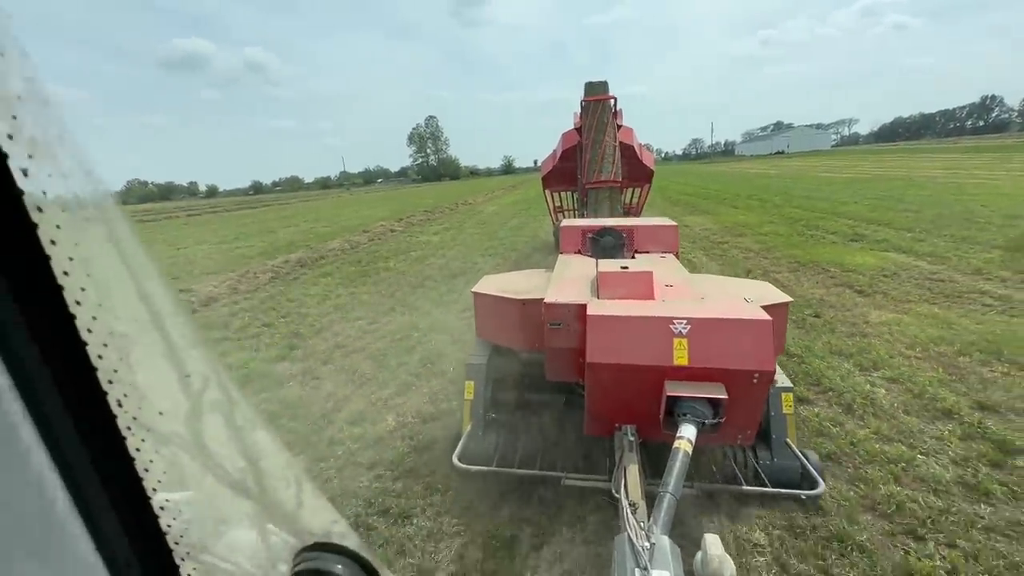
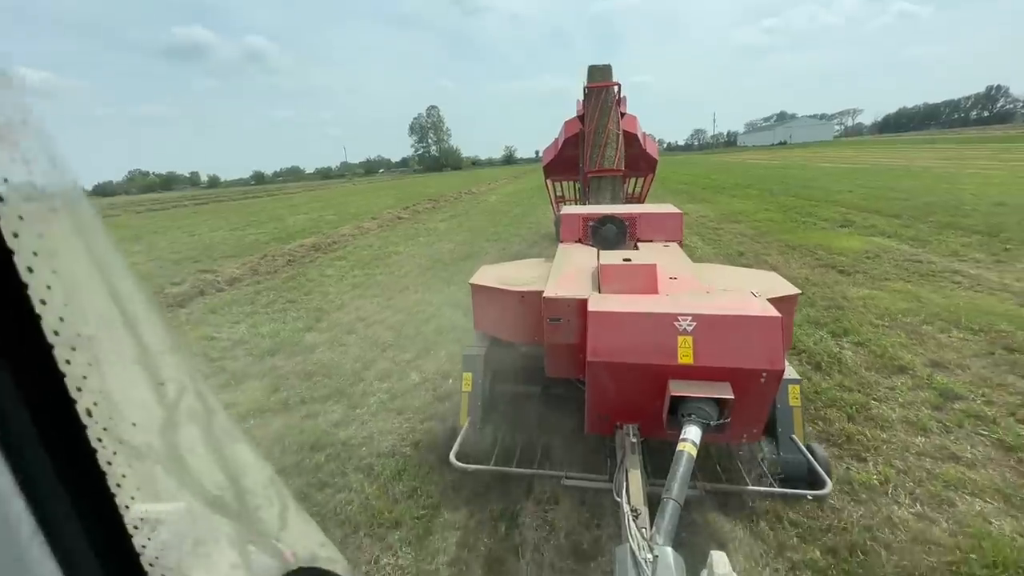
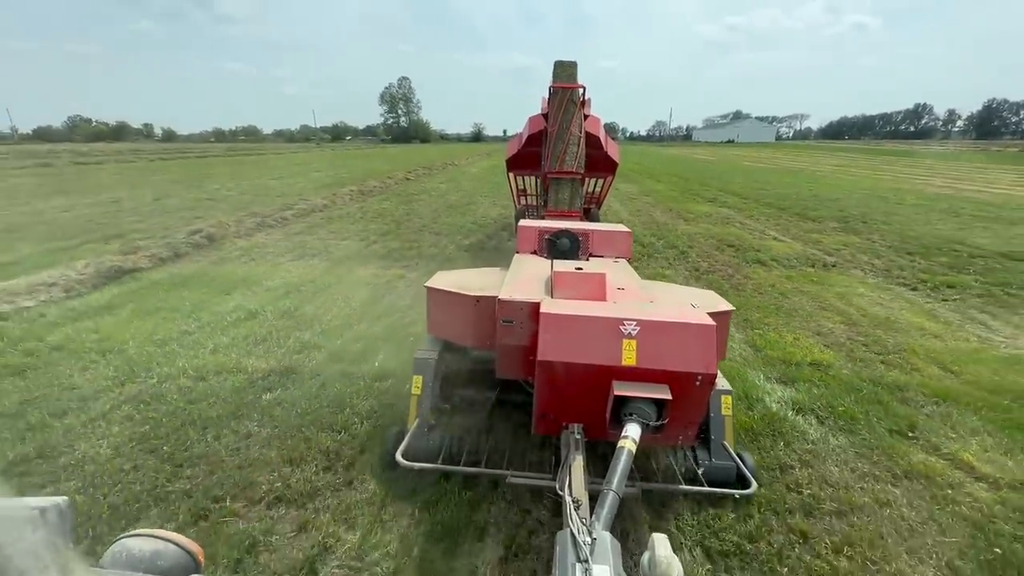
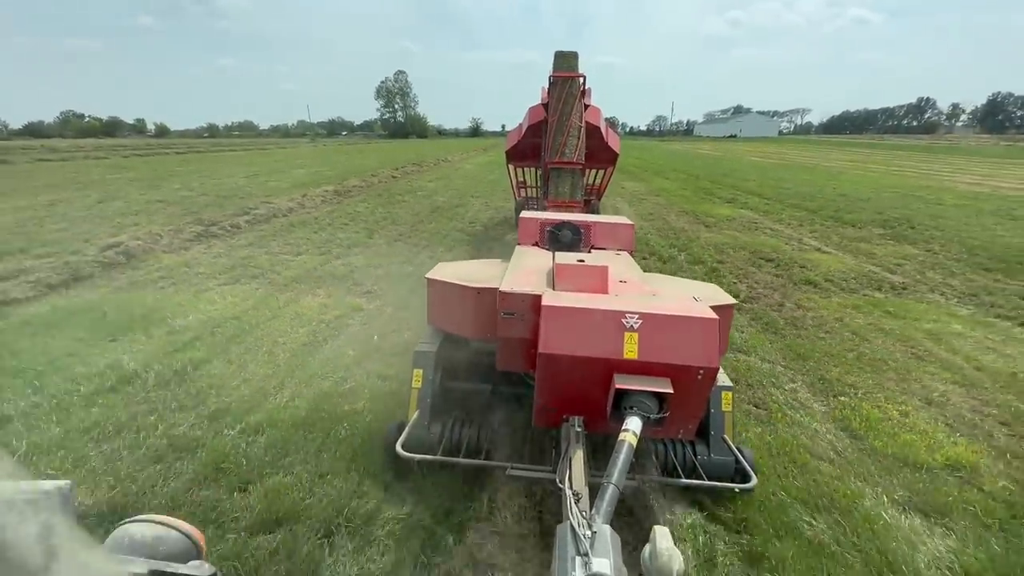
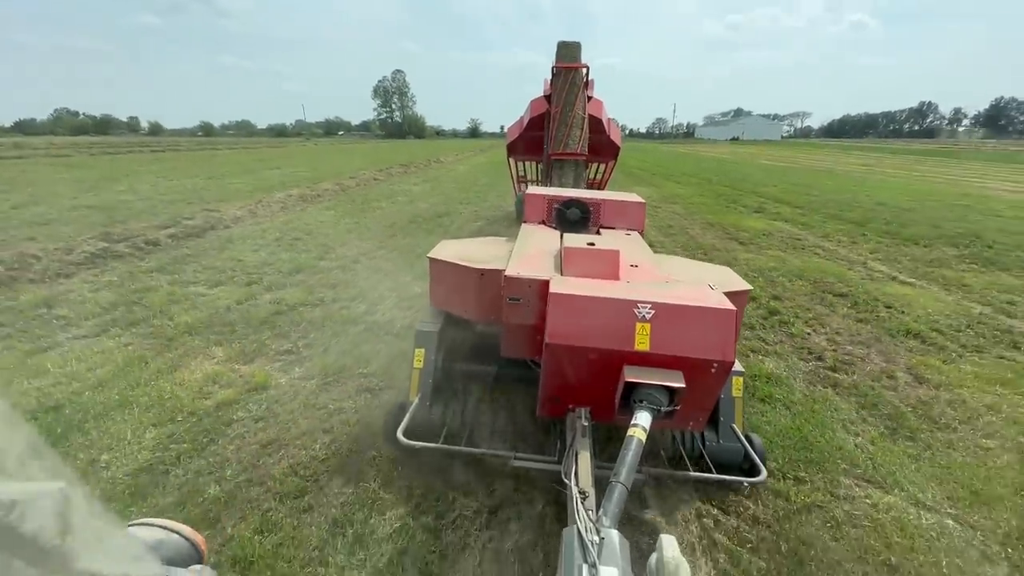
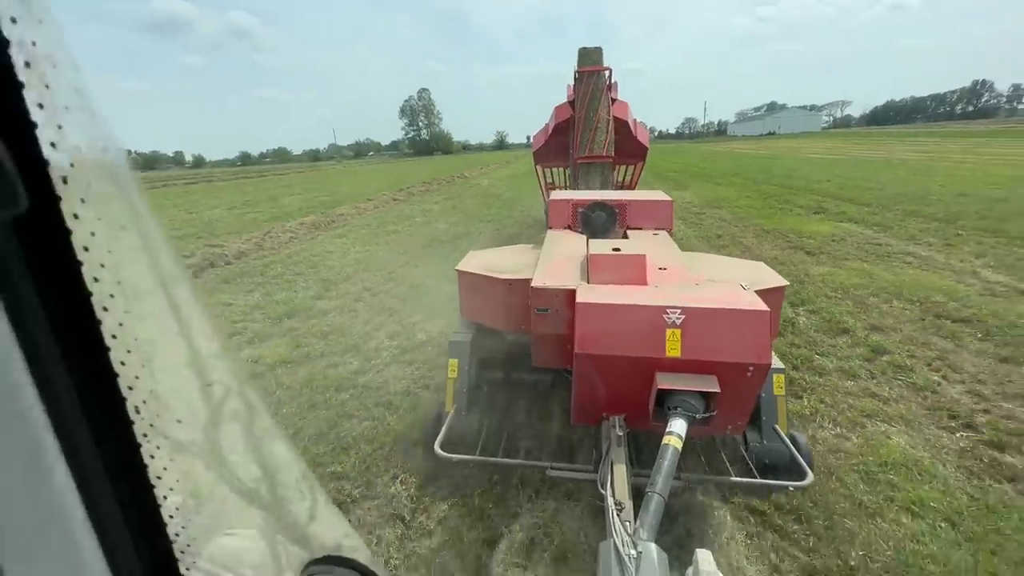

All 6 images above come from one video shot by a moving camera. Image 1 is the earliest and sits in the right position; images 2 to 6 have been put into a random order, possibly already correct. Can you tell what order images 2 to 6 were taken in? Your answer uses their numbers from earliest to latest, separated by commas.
2, 6, 5, 4, 3
